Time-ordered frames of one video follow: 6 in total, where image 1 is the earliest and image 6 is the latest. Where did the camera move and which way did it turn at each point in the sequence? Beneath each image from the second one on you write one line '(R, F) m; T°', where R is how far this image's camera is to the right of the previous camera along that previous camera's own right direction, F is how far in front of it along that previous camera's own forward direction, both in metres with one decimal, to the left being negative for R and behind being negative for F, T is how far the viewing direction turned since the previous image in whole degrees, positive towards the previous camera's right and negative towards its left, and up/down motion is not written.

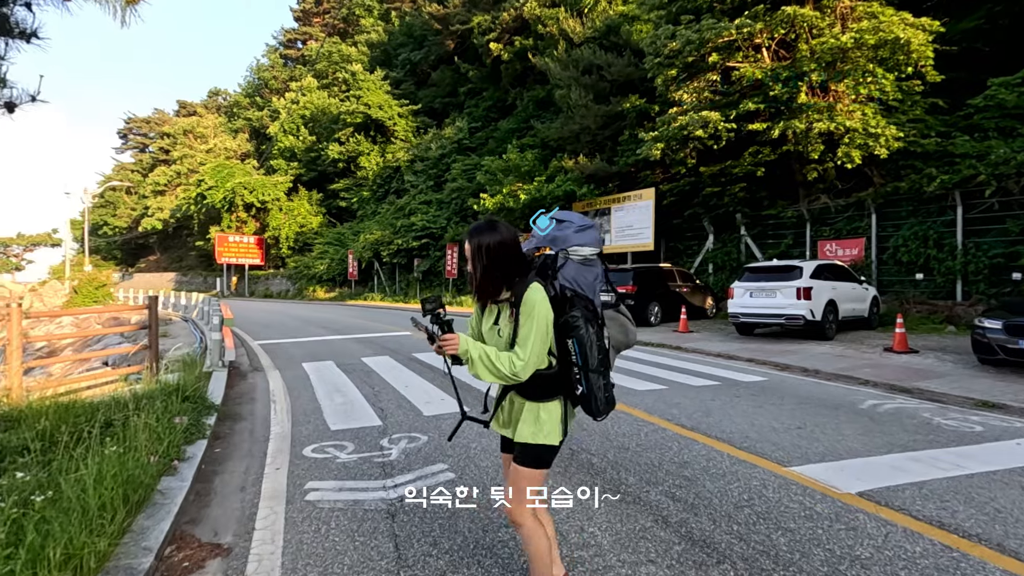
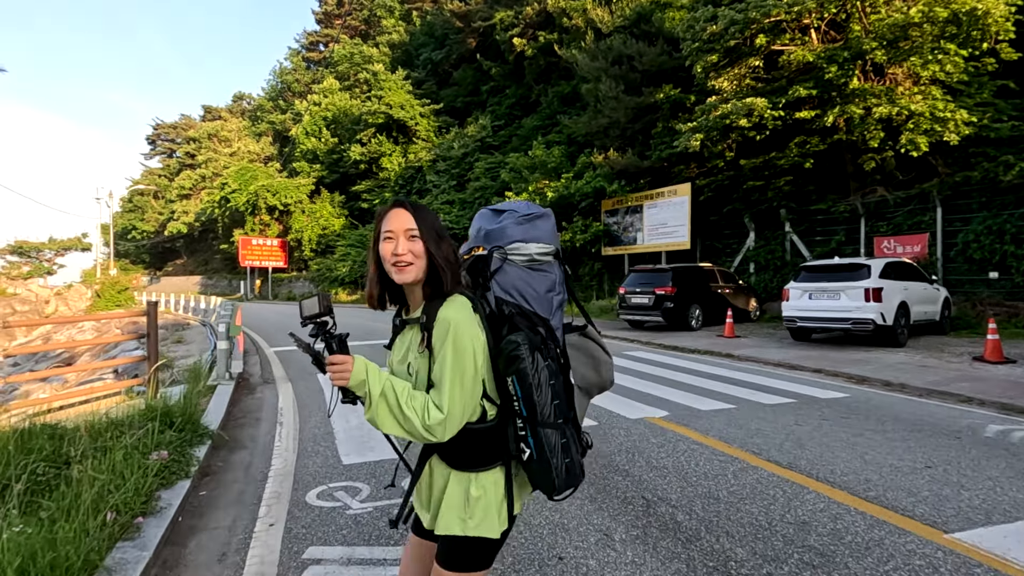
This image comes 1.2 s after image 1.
(-0.2, +1.0) m; -2°
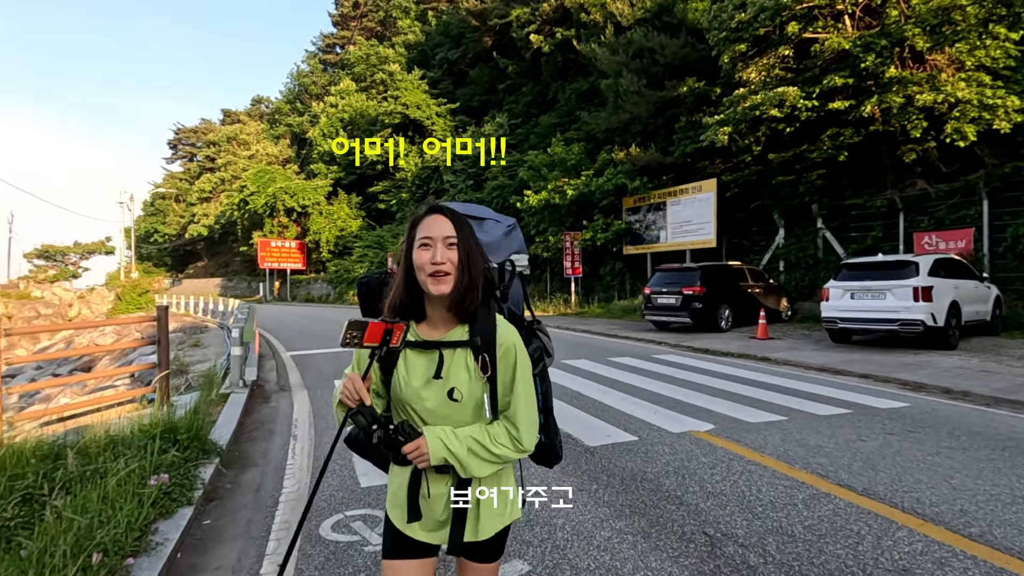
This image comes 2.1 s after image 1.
(-0.1, +0.5) m; -2°
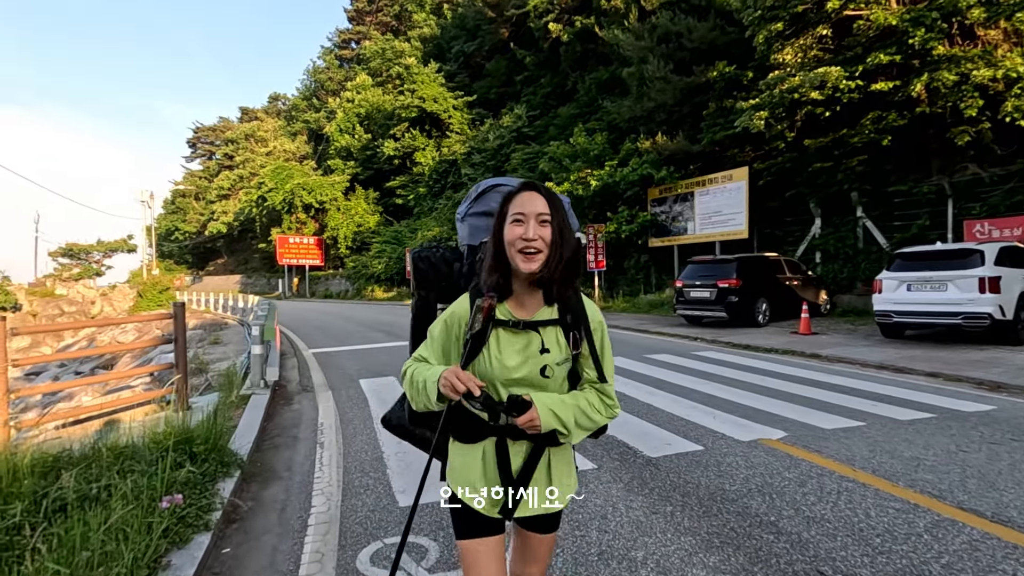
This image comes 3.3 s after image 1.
(-0.3, +0.5) m; -2°
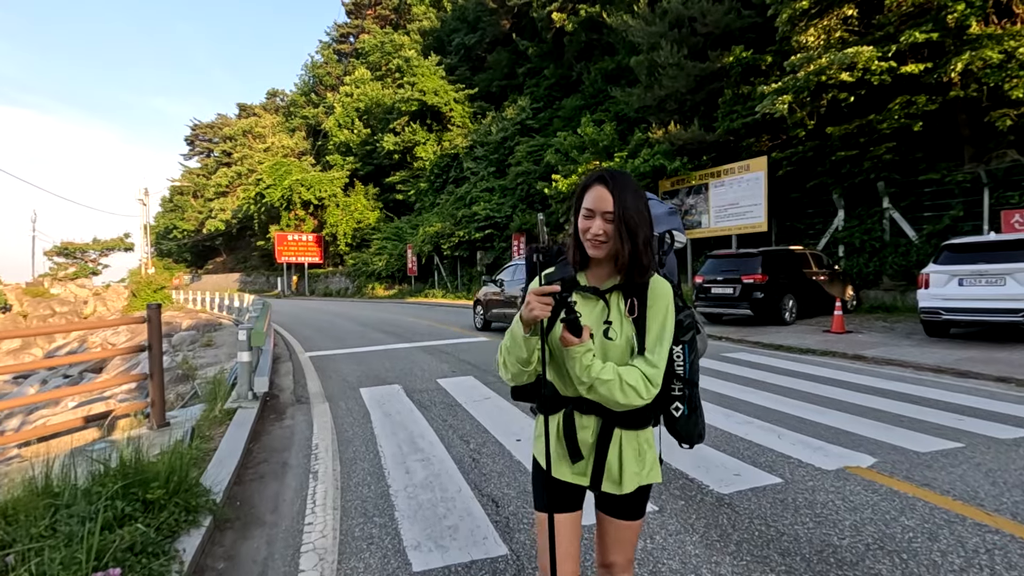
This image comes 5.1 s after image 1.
(-0.2, +0.8) m; 0°
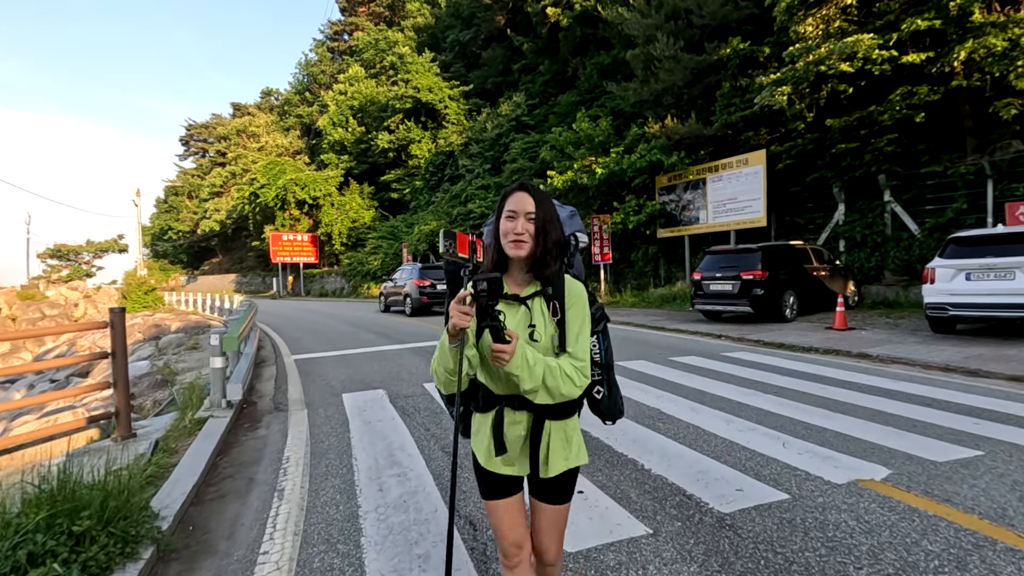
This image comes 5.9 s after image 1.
(+0.1, +0.3) m; 0°
